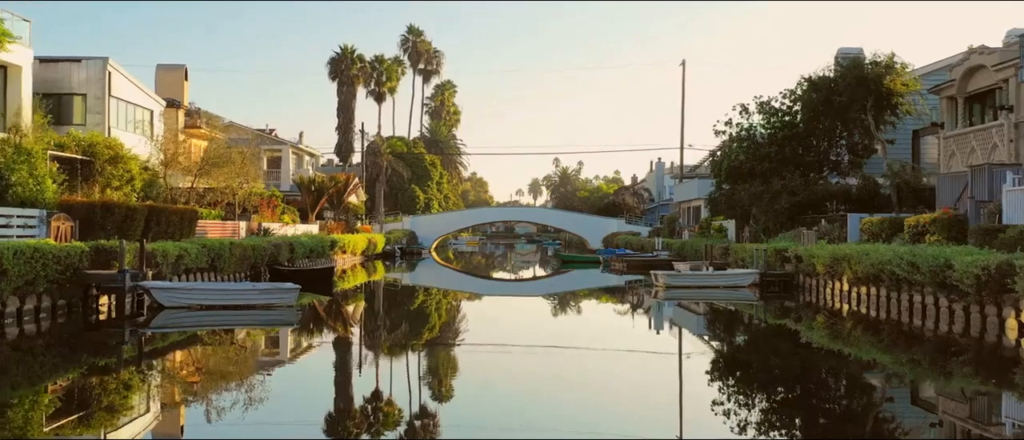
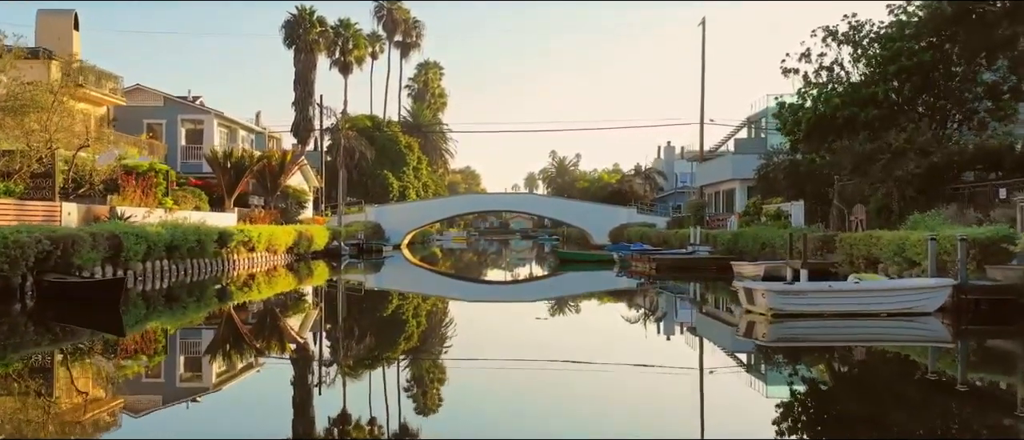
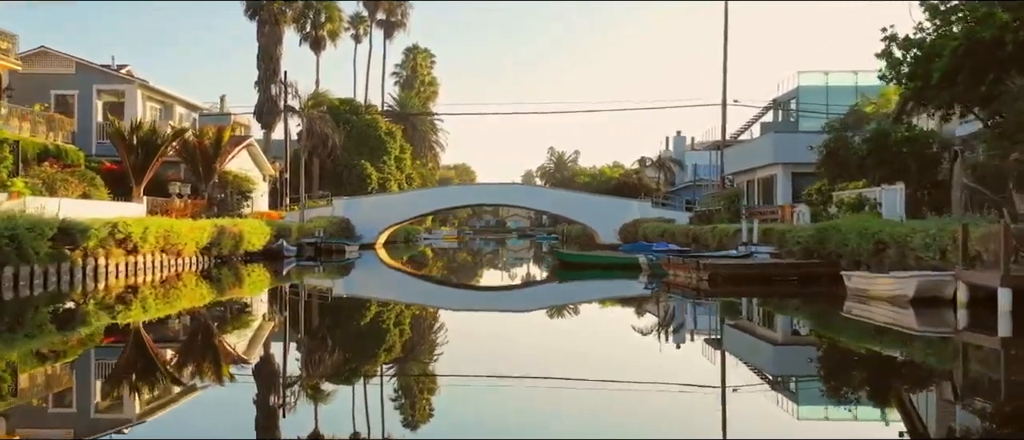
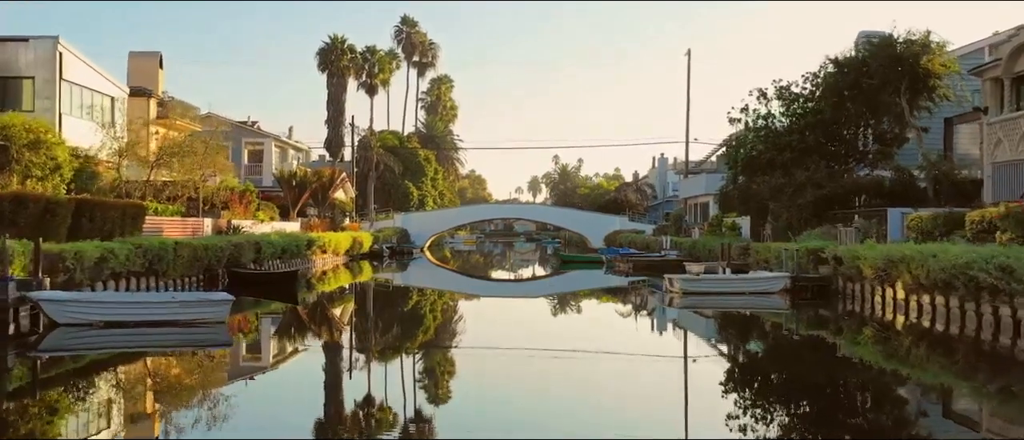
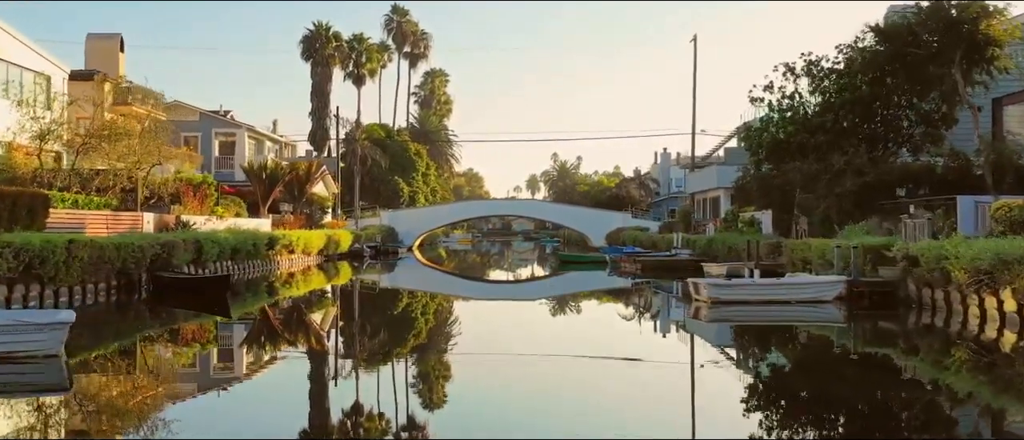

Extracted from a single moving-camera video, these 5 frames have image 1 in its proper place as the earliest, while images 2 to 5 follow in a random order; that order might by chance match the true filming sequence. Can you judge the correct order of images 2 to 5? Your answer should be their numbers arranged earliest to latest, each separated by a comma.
4, 5, 2, 3
